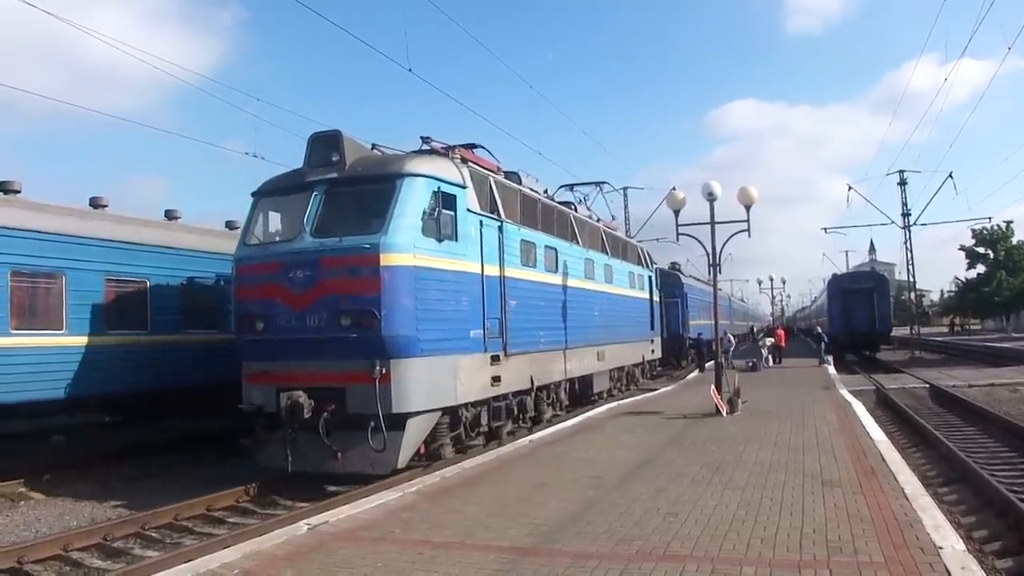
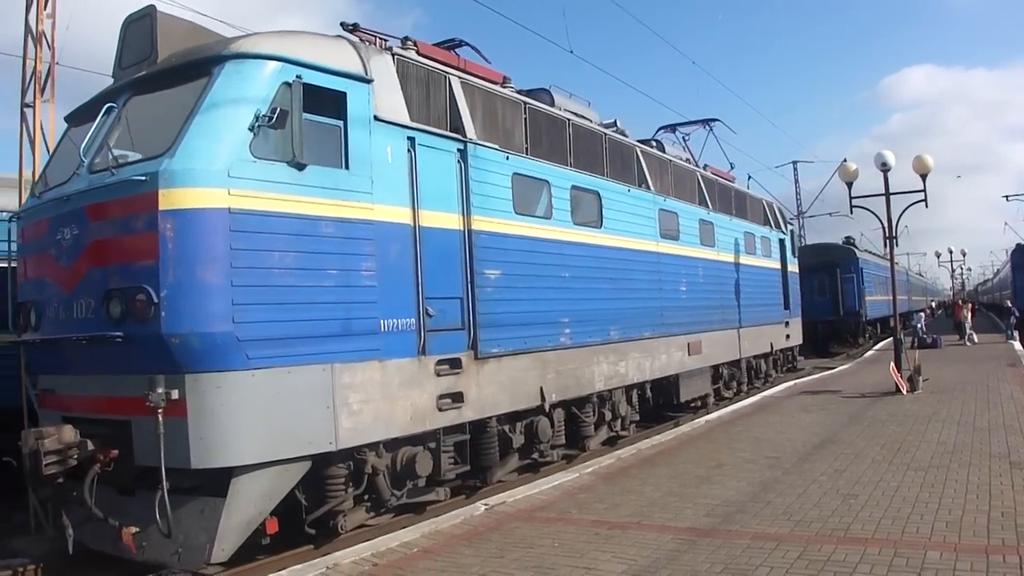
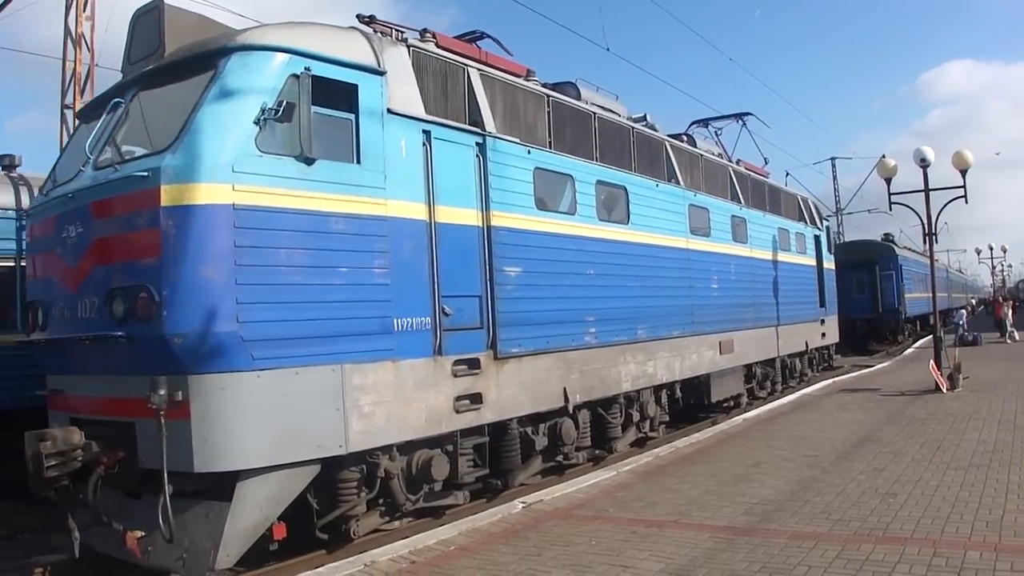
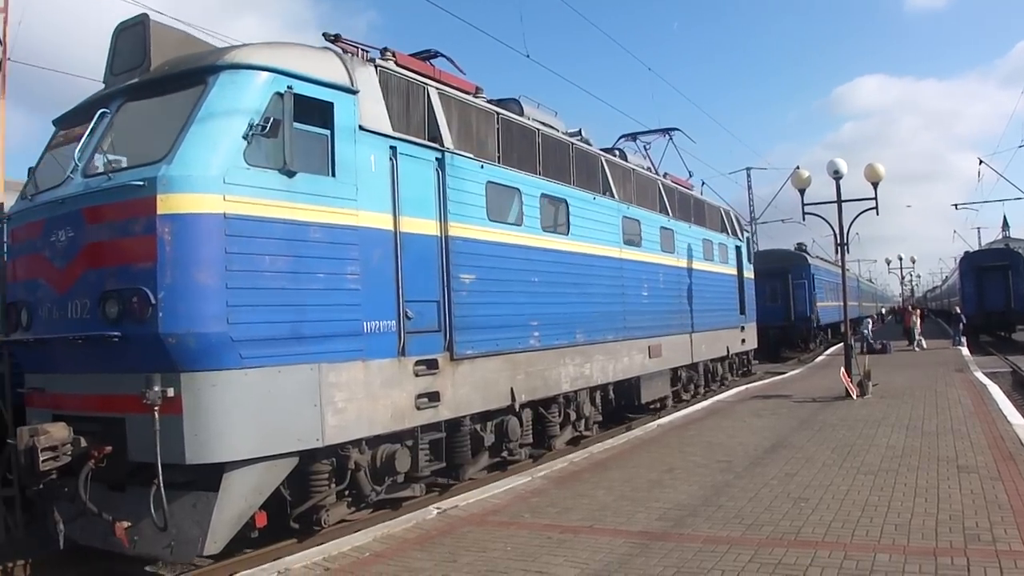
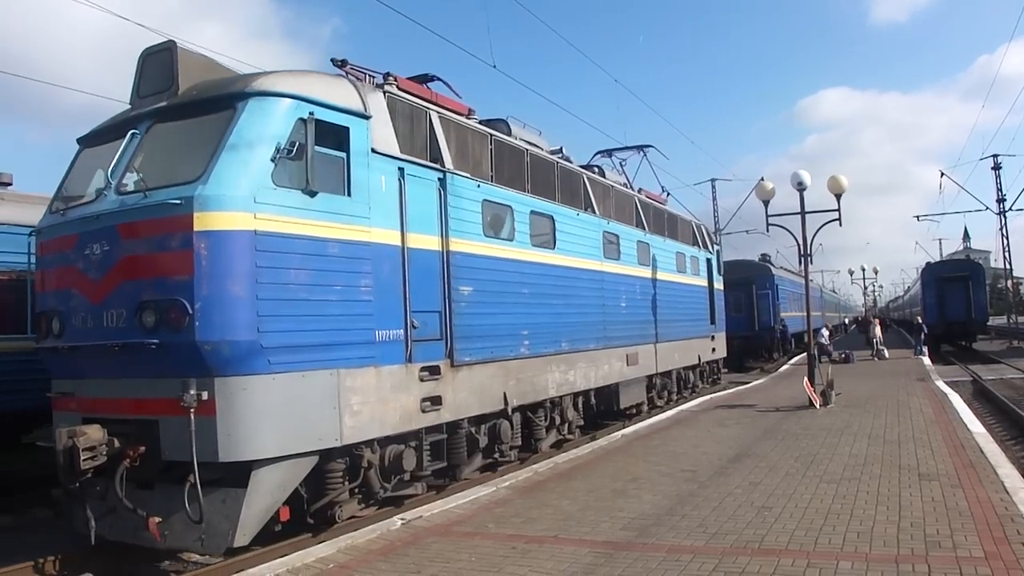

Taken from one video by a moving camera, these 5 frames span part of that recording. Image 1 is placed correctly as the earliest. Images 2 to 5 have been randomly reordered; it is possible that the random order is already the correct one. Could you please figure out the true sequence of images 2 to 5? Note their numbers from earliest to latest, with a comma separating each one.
5, 4, 2, 3
